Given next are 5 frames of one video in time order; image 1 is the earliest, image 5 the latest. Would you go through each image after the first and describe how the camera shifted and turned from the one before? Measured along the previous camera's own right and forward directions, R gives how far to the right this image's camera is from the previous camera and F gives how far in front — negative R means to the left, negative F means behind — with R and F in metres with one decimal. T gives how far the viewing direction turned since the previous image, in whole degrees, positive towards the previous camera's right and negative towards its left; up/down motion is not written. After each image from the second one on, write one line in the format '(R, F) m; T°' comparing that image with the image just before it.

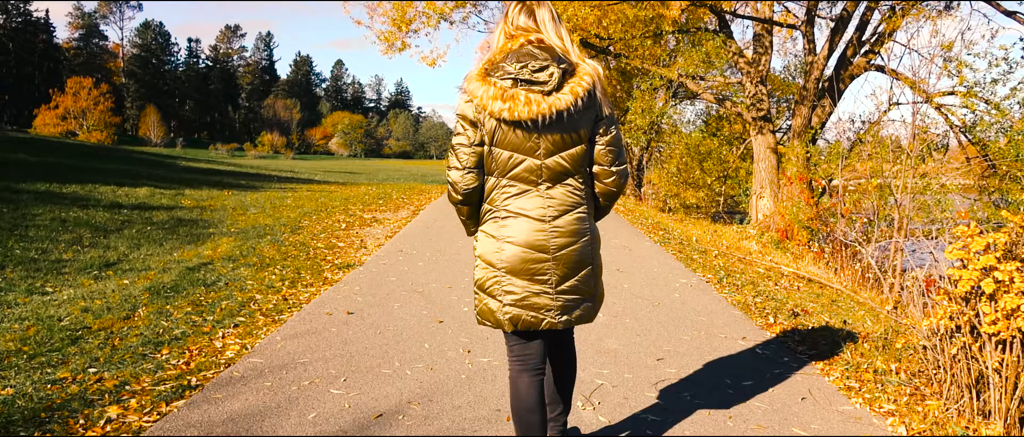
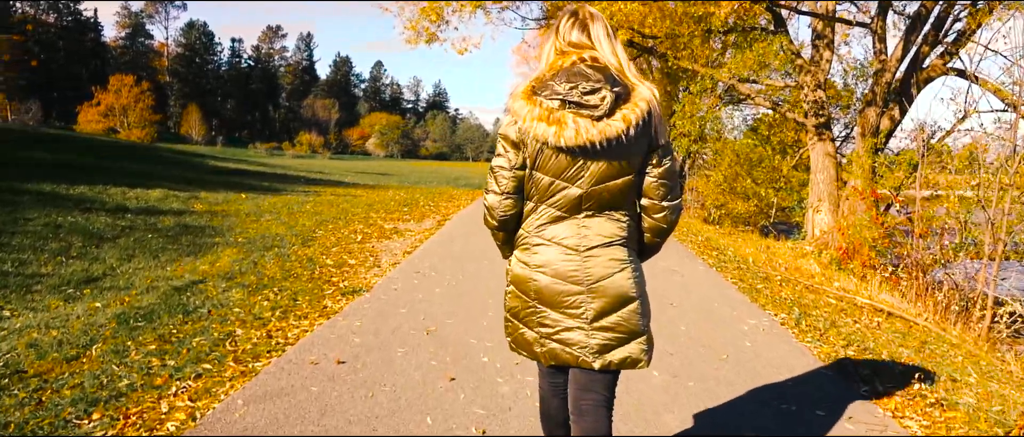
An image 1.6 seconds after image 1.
(0.0, +1.2) m; -3°
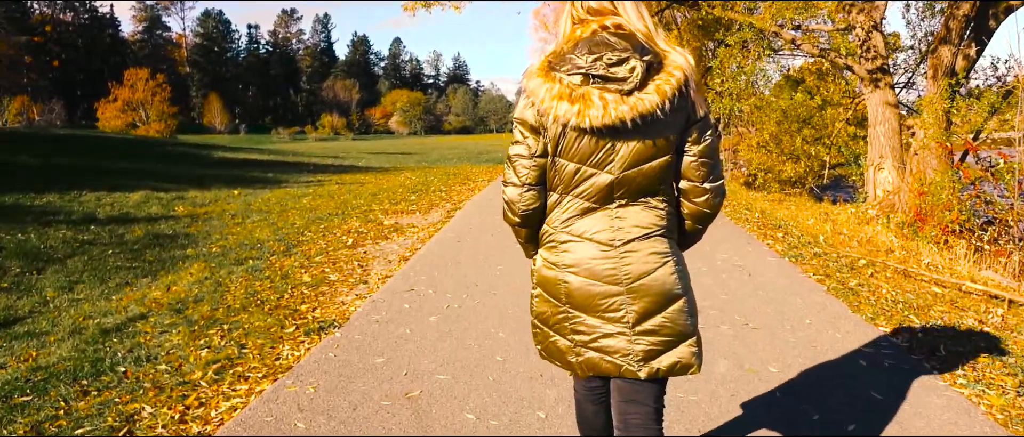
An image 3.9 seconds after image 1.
(+0.1, +1.7) m; -2°
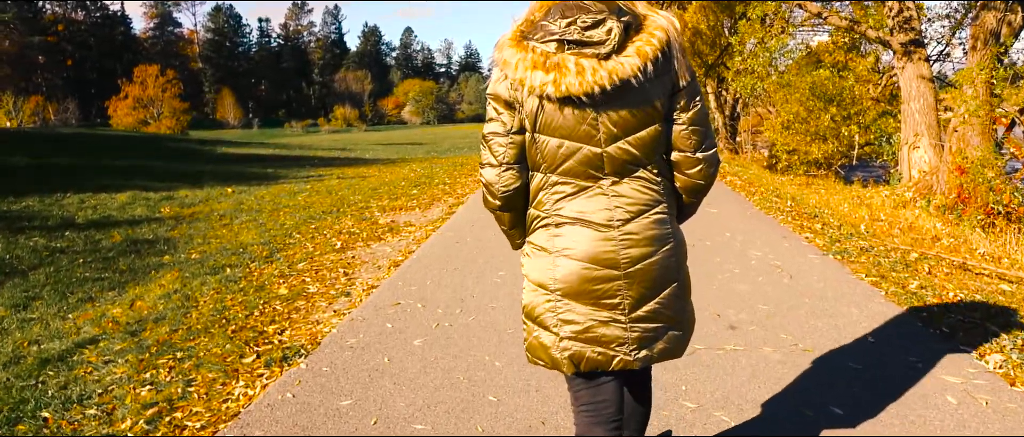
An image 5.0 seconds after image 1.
(+0.1, +0.8) m; -1°
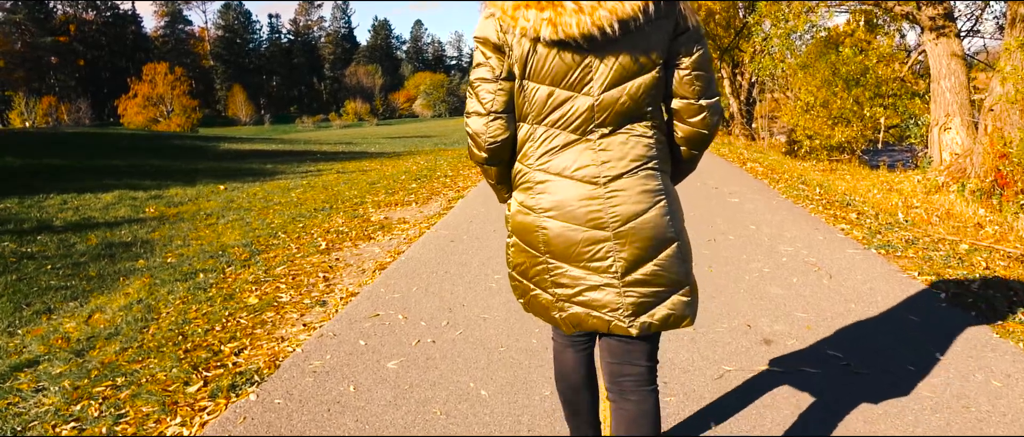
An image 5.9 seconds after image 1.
(+0.1, +0.7) m; -1°
